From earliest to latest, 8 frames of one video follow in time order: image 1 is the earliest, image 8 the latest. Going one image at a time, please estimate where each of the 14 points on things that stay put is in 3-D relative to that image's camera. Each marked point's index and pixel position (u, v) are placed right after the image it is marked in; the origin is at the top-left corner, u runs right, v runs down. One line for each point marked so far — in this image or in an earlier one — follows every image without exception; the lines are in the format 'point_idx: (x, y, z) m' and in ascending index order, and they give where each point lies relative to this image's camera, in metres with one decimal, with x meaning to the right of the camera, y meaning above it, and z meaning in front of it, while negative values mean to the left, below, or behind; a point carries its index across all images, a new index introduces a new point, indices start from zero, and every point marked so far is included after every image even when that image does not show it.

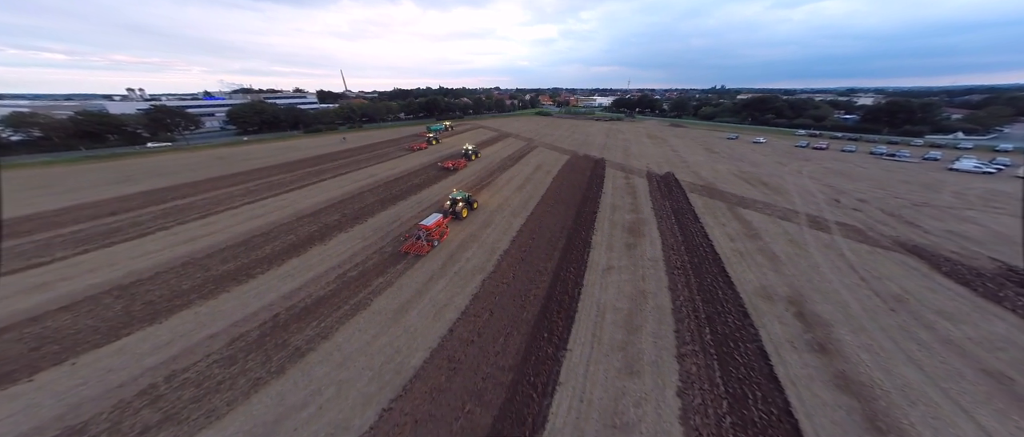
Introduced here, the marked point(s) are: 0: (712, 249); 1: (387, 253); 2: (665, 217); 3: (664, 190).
0: (+9.9, -1.5, +13.0) m
1: (-6.9, -1.9, +14.4) m
2: (+9.2, +0.1, +15.7) m
3: (+11.1, +2.1, +19.0) m
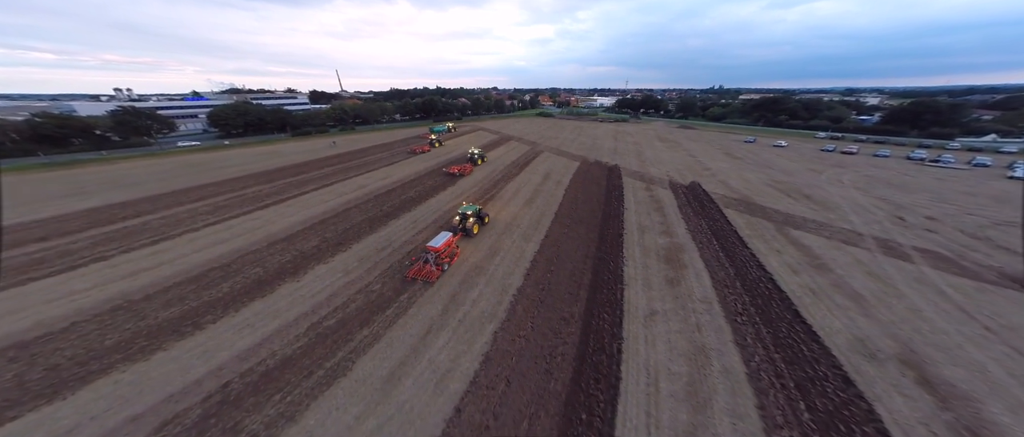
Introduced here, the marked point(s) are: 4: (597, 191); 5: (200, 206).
0: (+10.6, -2.7, +10.6) m
1: (-6.2, -3.2, +11.7) m
2: (+9.9, -1.1, +13.3) m
3: (+11.8, +0.9, +16.6) m
4: (+6.3, +2.1, +19.7) m
5: (-21.2, +0.8, +17.7) m
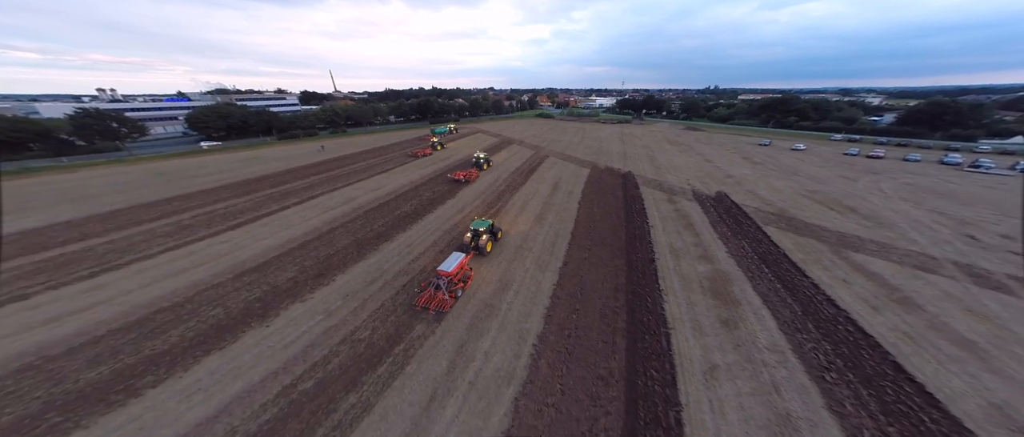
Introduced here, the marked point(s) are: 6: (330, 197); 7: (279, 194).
0: (+11.4, -3.6, +8.7) m
1: (-5.5, -4.3, +9.5) m
2: (+10.6, -2.1, +11.4) m
3: (+12.4, -0.1, +14.7) m
4: (+6.8, +1.1, +17.7) m
5: (-20.6, -0.5, +15.3) m
6: (-13.6, +1.3, +19.5) m
7: (-17.8, +1.7, +19.8) m
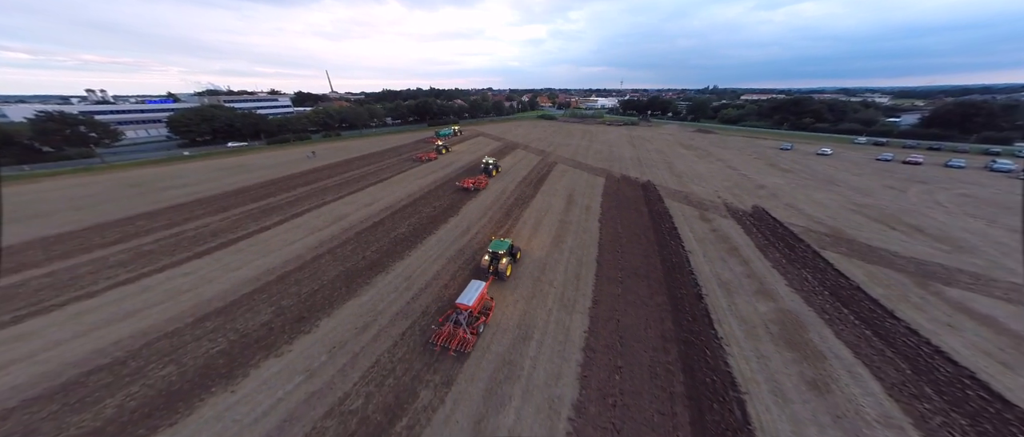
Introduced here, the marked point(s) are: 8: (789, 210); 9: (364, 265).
0: (+12.3, -4.7, +6.7) m
1: (-4.6, -5.5, +7.4) m
2: (+11.4, -3.1, +9.4) m
3: (+13.2, -1.1, +12.8) m
4: (+7.6, 0.0, +15.7) m
5: (-19.8, -1.7, +13.0) m
6: (-12.8, +0.1, +17.3) m
7: (-17.0, +0.5, +17.6) m
8: (+16.4, +0.5, +15.4) m
9: (-7.4, -2.2, +13.0) m
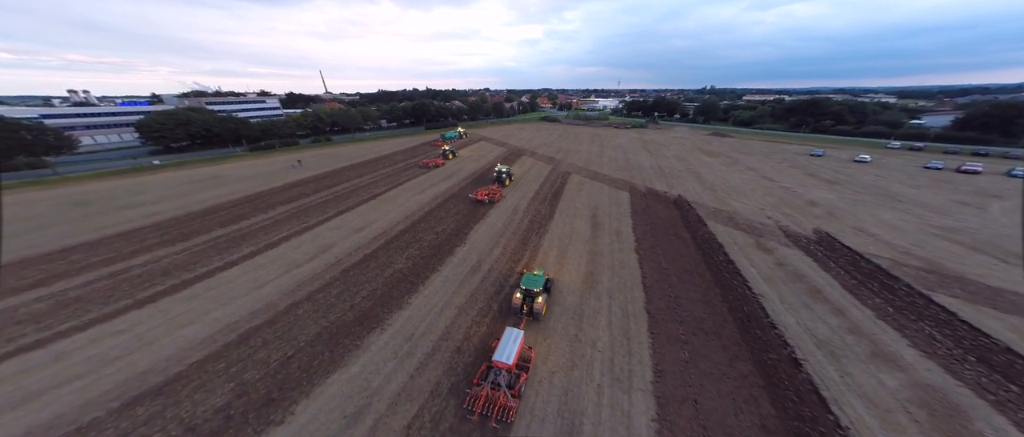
0: (+13.5, -6.0, +4.3) m
1: (-3.4, -7.0, +4.8) m
2: (+12.6, -4.4, +7.0) m
3: (+14.2, -2.4, +10.4) m
4: (+8.6, -1.4, +13.2) m
5: (-18.8, -3.3, +10.1) m
6: (-11.8, -1.4, +14.6) m
7: (-16.0, -1.1, +14.7) m
8: (+17.4, -0.8, +13.0) m
9: (-6.3, -3.7, +10.3) m
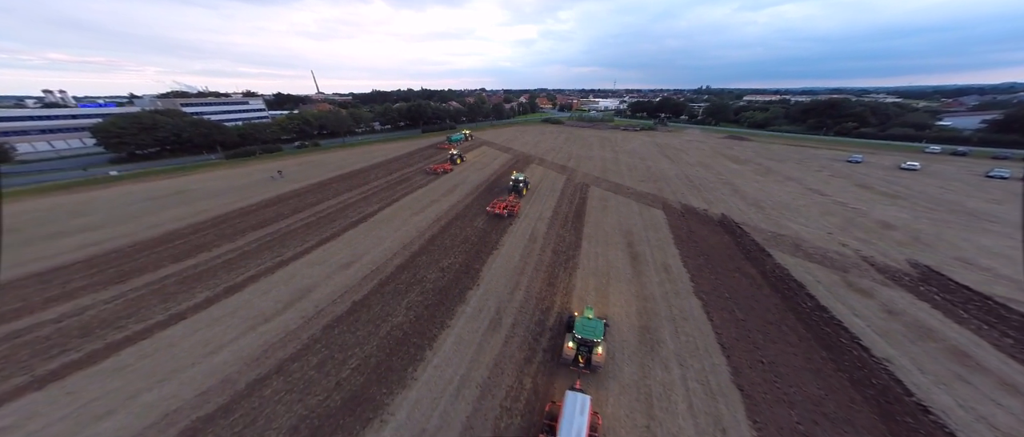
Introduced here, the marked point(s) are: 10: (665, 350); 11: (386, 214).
0: (+14.8, -7.3, +1.8) m
1: (-2.1, -8.4, +1.9) m
2: (+13.8, -5.7, +4.4) m
3: (+15.4, -3.7, +7.9) m
4: (+9.8, -2.7, +10.6) m
5: (-17.5, -4.9, +7.1) m
6: (-10.7, -2.9, +11.6) m
7: (-14.9, -2.6, +11.7) m
8: (+18.5, -2.0, +10.6) m
9: (-5.1, -5.2, +7.5) m
10: (+5.1, -4.1, +8.7) m
11: (-8.7, +0.5, +18.1) m
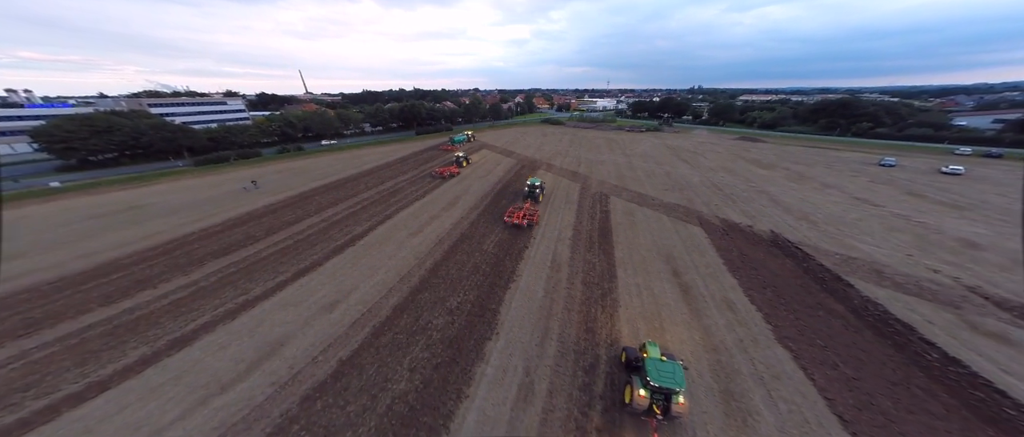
0: (+16.1, -8.1, -0.3) m
1: (-0.7, -9.5, -0.5) m
2: (+15.1, -6.6, +2.4) m
3: (+16.6, -4.6, +5.8) m
4: (+10.8, -3.6, +8.4) m
5: (-16.4, -6.2, +4.2) m
6: (-9.7, -4.1, +8.9) m
7: (-13.9, -3.8, +8.9) m
8: (+19.6, -2.9, +8.6) m
9: (-3.9, -6.3, +4.9) m
10: (+6.2, -5.1, +6.4) m
11: (-7.9, -0.7, +15.4) m
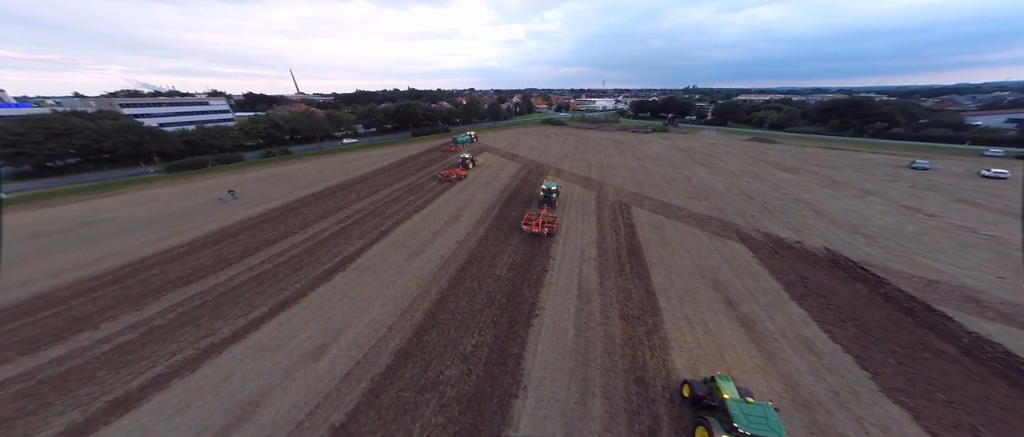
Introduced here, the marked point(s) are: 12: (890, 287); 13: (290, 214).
0: (+17.2, -8.8, -1.9) m
1: (+0.4, -10.3, -2.5) m
2: (+16.1, -7.3, +0.7) m
3: (+17.6, -5.2, +4.2) m
4: (+11.7, -4.3, +6.7) m
5: (-15.3, -7.1, +2.0) m
6: (-8.7, -5.0, +6.8) m
7: (-12.9, -4.8, +6.8) m
8: (+20.5, -3.5, +7.0) m
9: (-2.9, -7.1, +2.9) m
10: (+7.2, -5.8, +4.6) m
11: (-7.1, -1.5, +13.4) m
12: (+14.3, -2.4, +9.8) m
13: (-14.4, +0.5, +17.2) m
